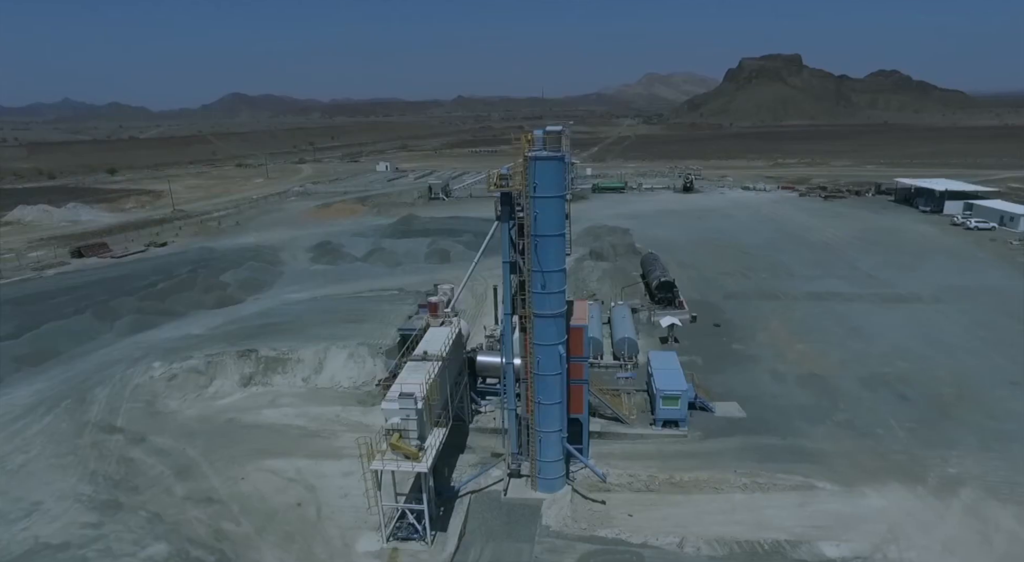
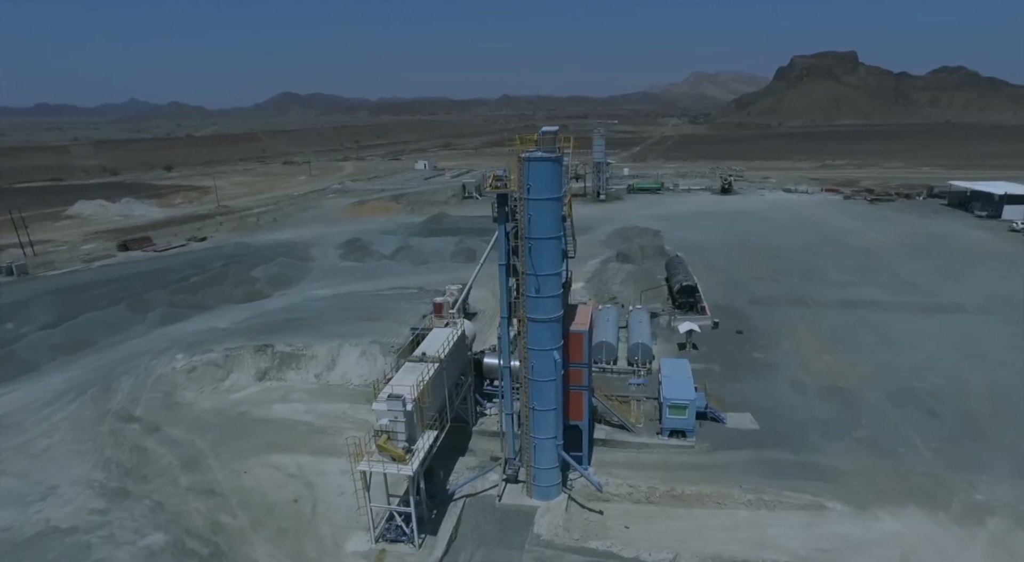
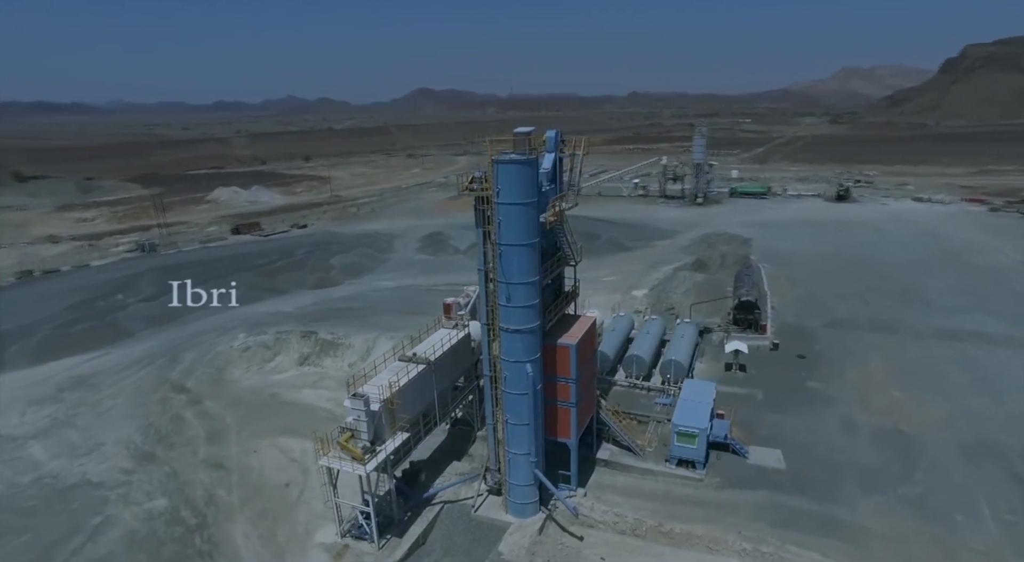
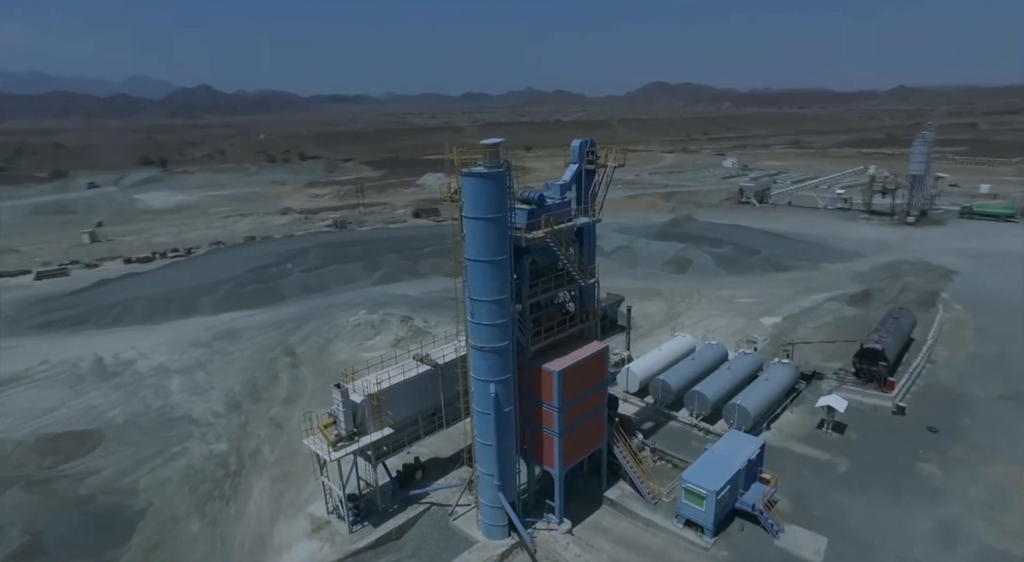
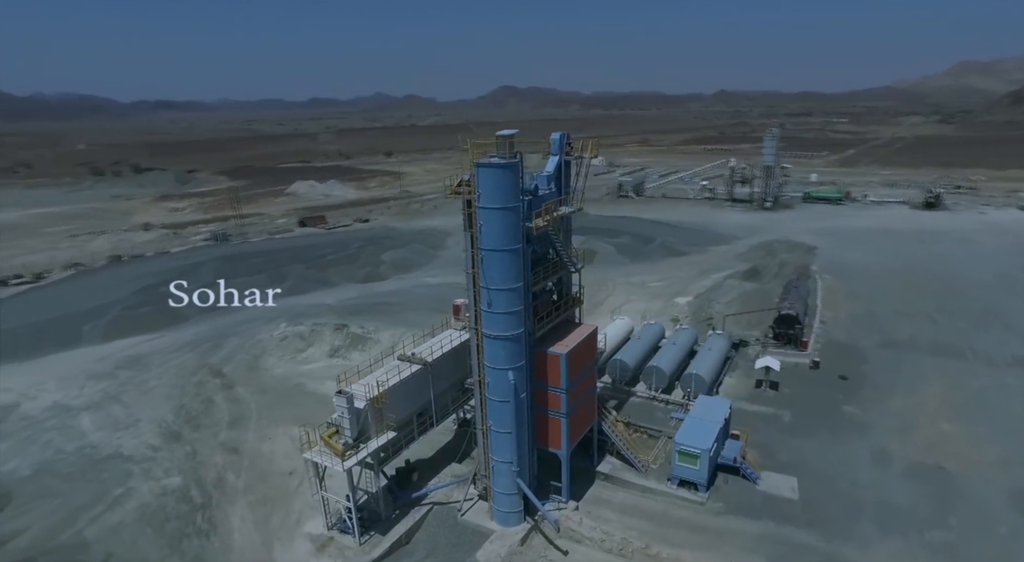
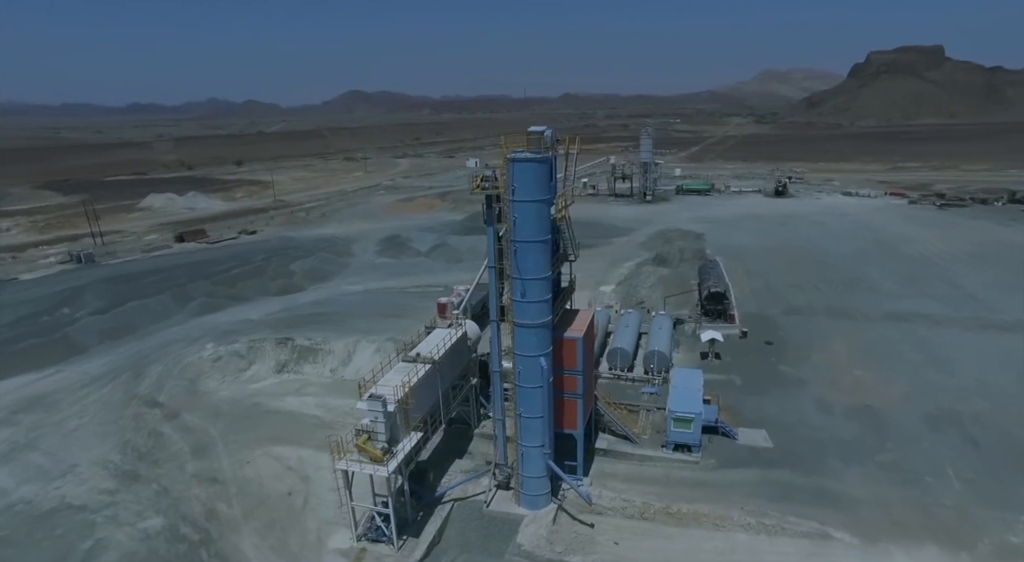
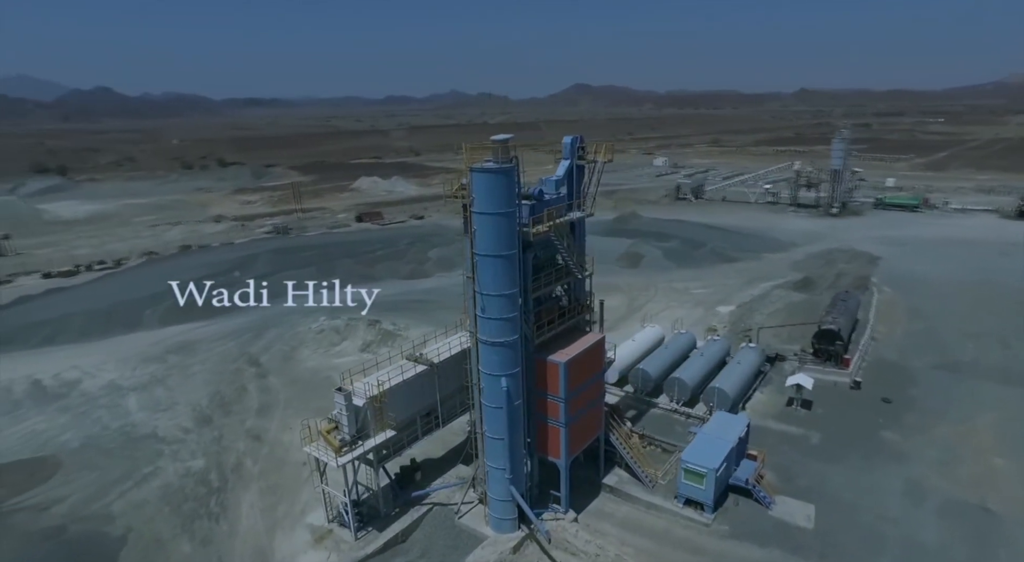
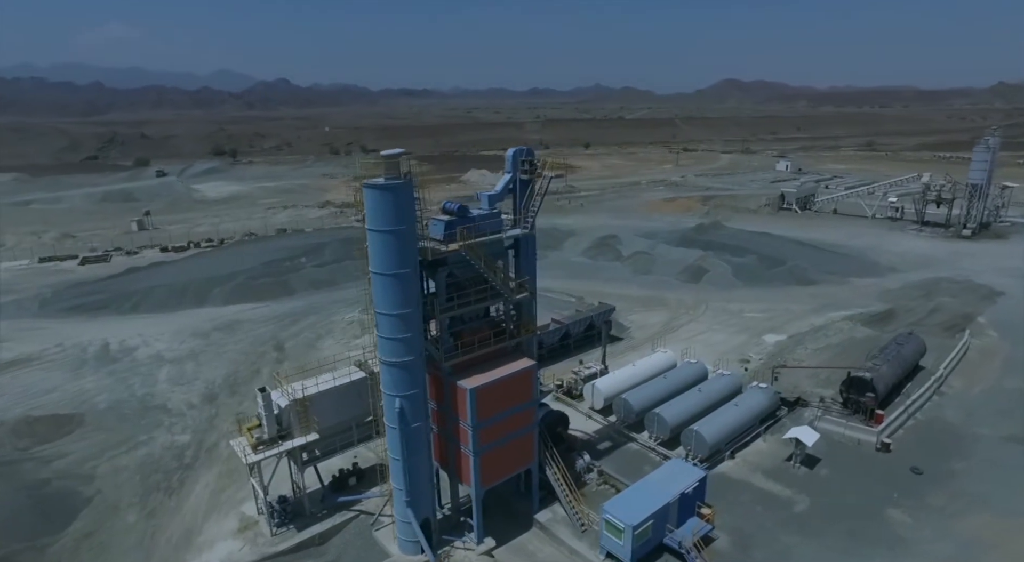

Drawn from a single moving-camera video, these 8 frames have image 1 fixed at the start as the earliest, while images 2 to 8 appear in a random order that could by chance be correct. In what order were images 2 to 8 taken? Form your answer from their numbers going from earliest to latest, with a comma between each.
2, 6, 3, 5, 7, 4, 8
